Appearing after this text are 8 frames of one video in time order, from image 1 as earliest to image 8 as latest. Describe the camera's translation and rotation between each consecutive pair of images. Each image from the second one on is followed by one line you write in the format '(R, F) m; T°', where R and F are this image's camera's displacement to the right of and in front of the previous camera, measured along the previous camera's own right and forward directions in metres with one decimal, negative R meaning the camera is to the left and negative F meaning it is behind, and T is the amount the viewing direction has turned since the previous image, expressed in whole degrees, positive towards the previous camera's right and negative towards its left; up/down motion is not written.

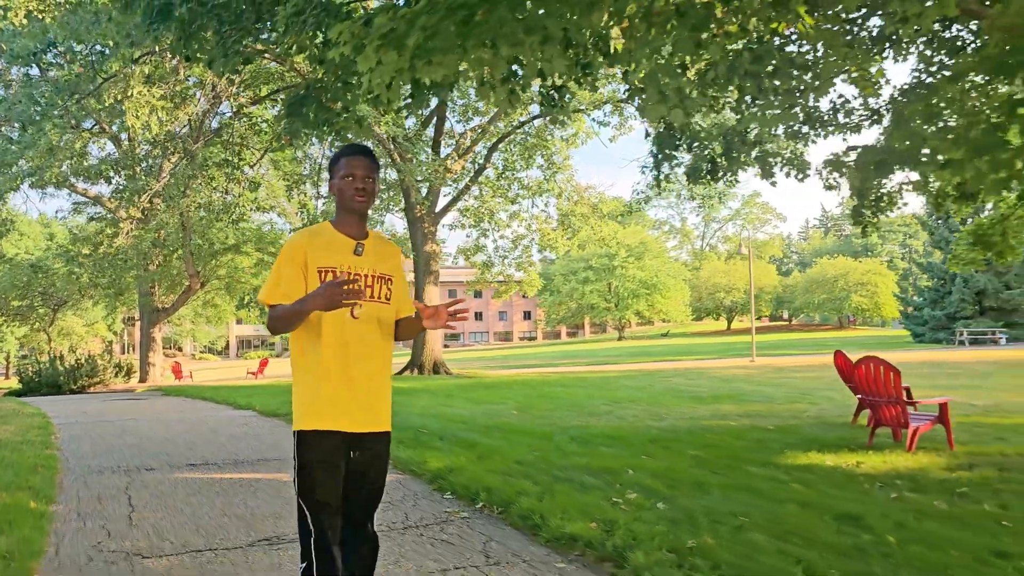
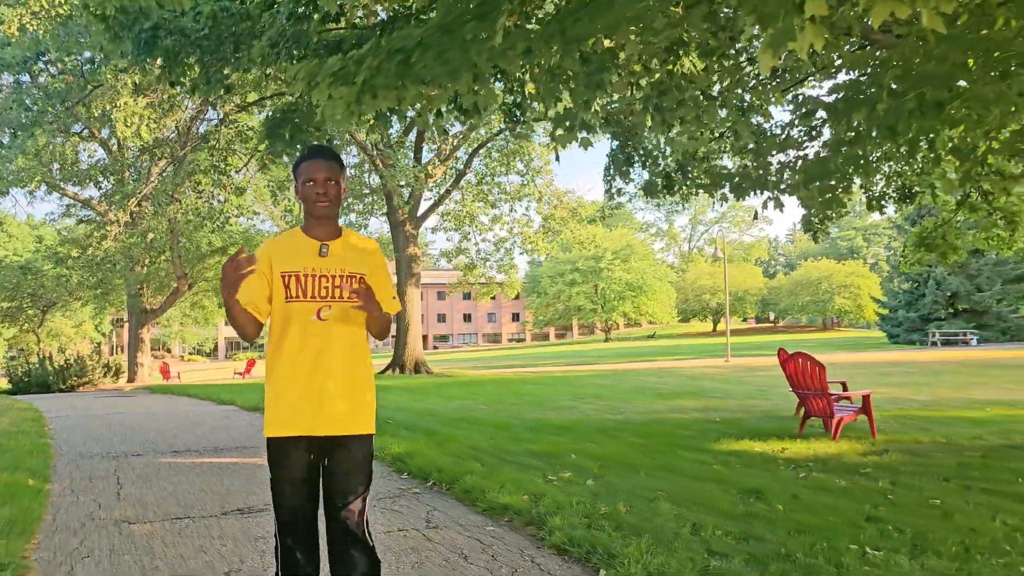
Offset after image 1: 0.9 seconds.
(+0.3, -0.8) m; +1°
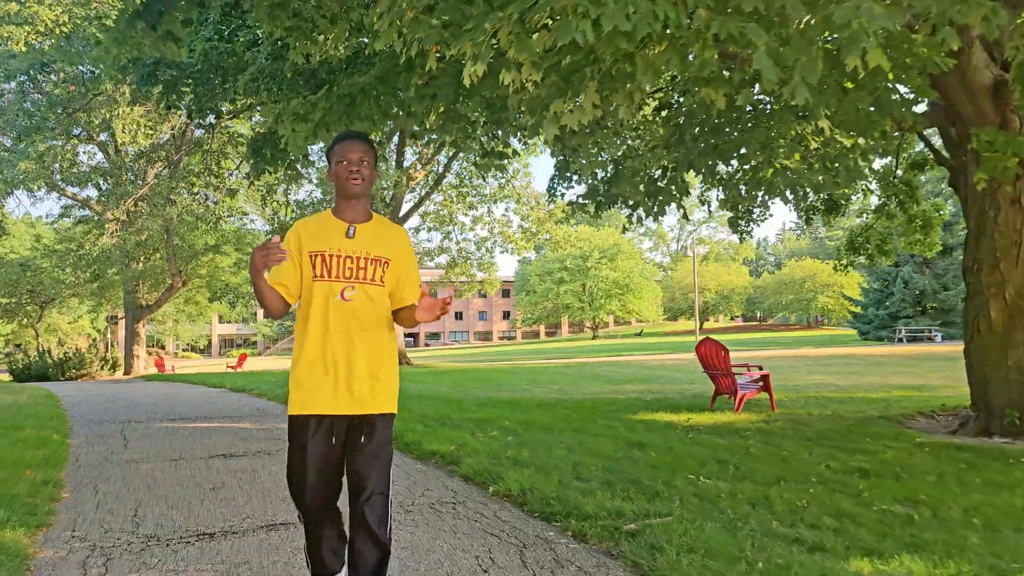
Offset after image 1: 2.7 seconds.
(+0.6, -1.5) m; 0°
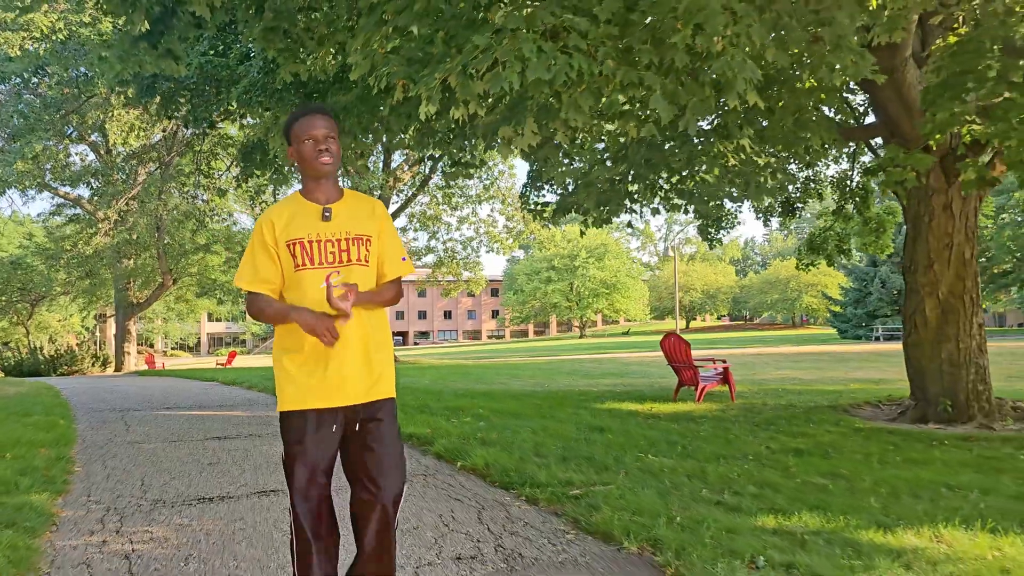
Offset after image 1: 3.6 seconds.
(+0.2, -0.7) m; +1°
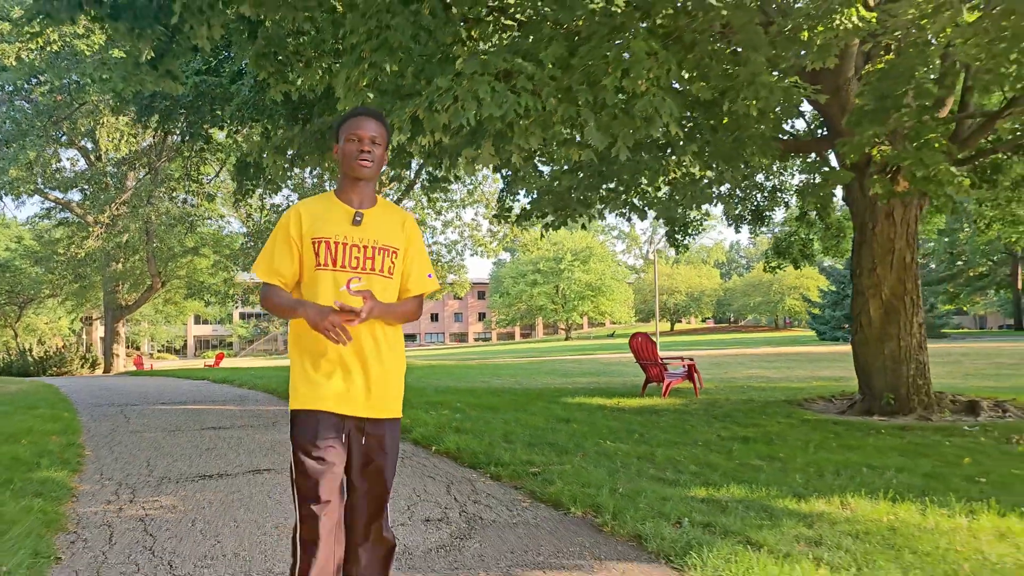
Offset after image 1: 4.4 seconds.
(+0.2, -0.7) m; +1°
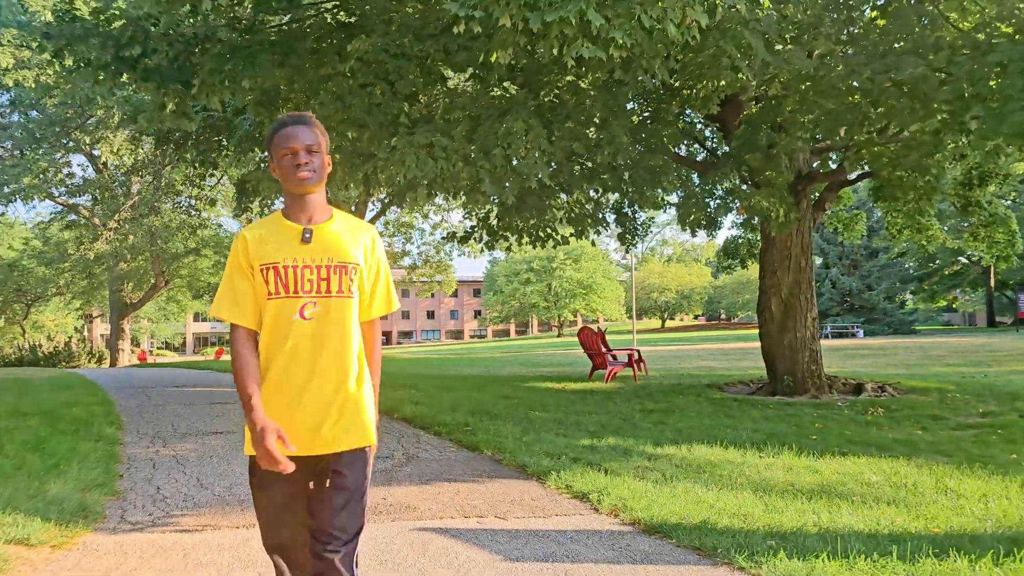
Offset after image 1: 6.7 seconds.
(+0.6, -2.0) m; 0°
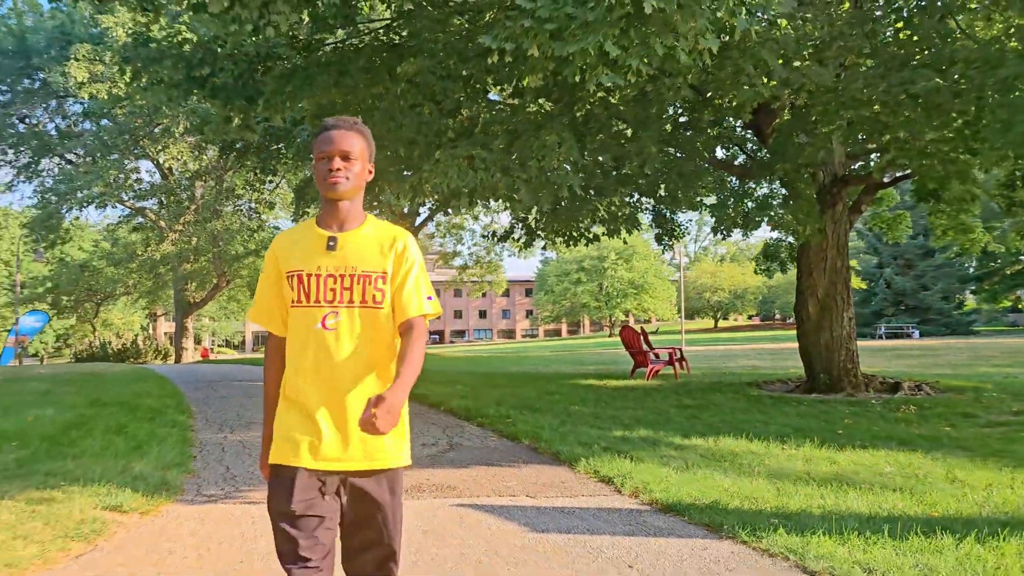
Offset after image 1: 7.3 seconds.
(+0.2, -0.5) m; -4°
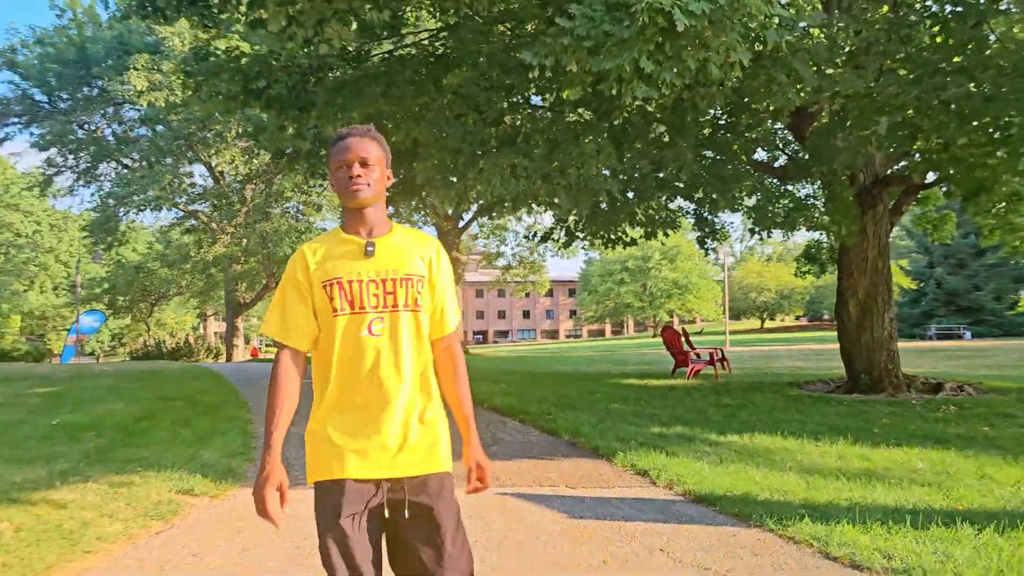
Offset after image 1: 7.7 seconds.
(0.0, -0.3) m; -3°
